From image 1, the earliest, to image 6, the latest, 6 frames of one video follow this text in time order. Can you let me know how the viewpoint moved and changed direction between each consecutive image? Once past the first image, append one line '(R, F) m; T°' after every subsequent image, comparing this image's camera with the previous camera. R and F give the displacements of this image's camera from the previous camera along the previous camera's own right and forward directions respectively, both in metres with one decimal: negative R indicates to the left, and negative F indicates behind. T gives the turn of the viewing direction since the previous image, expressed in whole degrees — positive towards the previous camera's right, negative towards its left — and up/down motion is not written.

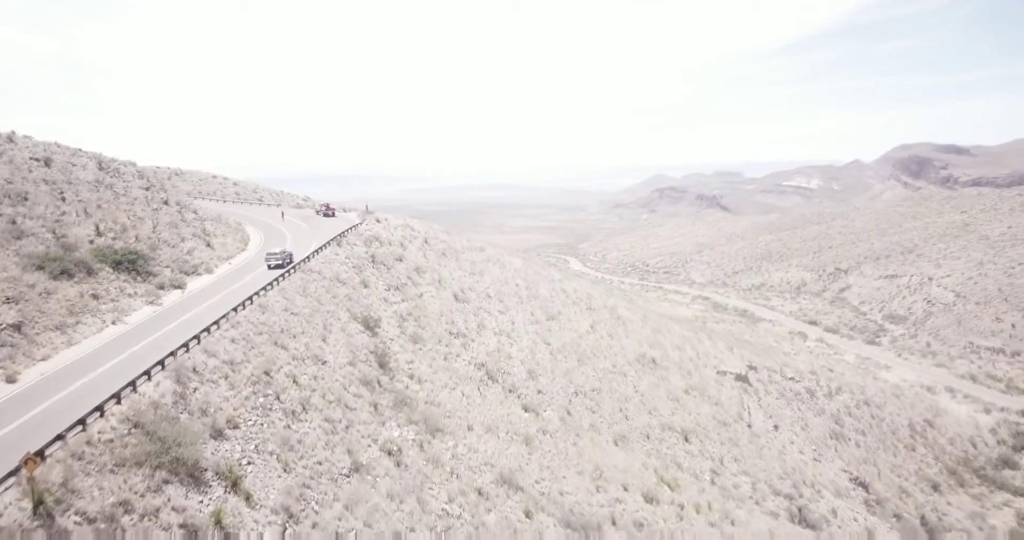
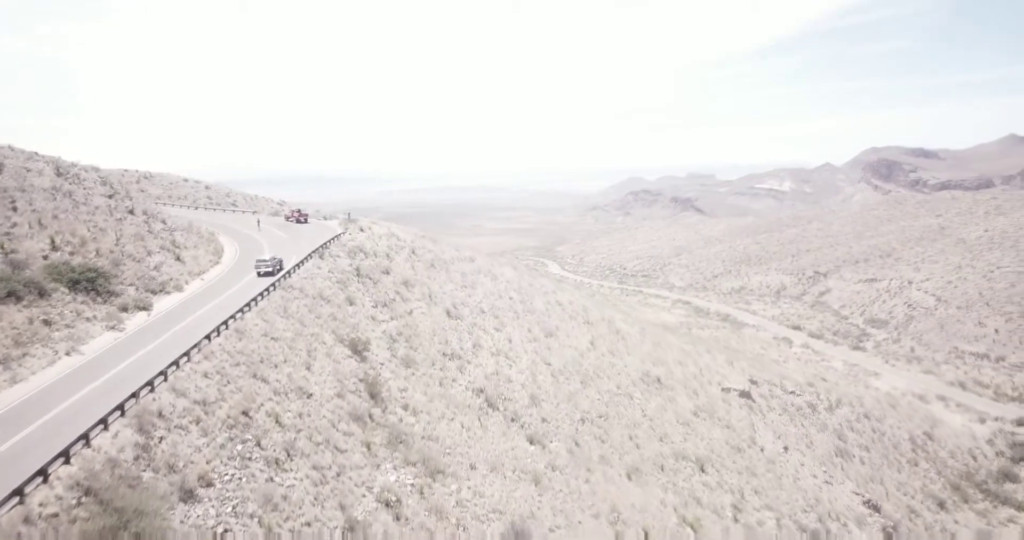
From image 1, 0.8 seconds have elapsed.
(-0.8, +2.2) m; +2°
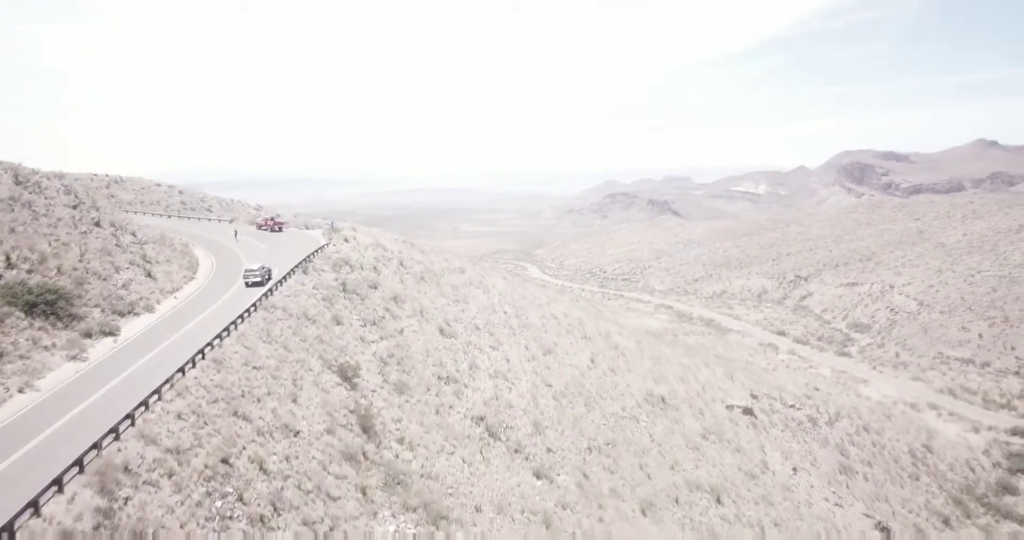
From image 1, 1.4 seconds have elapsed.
(-0.7, +1.8) m; +2°
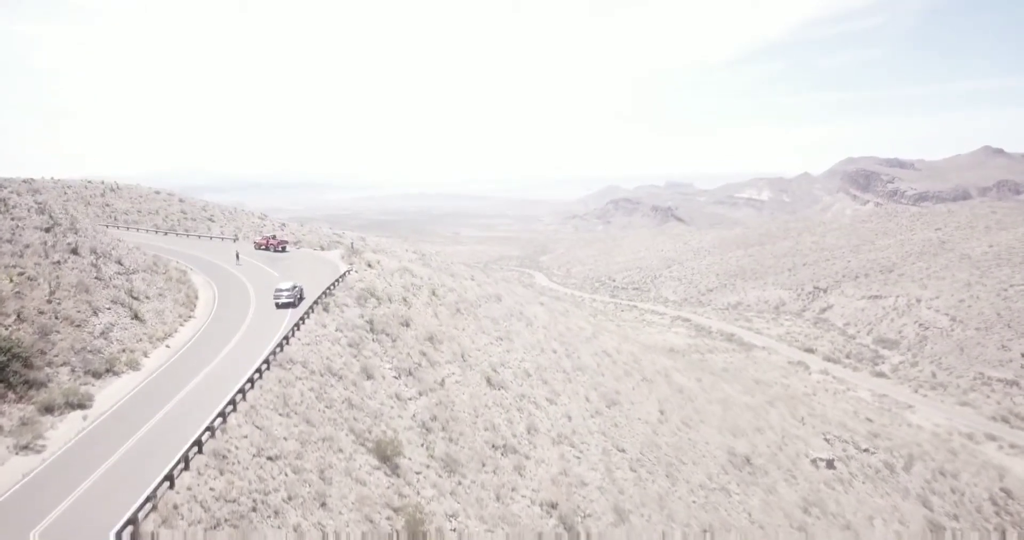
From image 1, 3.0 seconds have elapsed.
(-1.9, +4.8) m; 0°
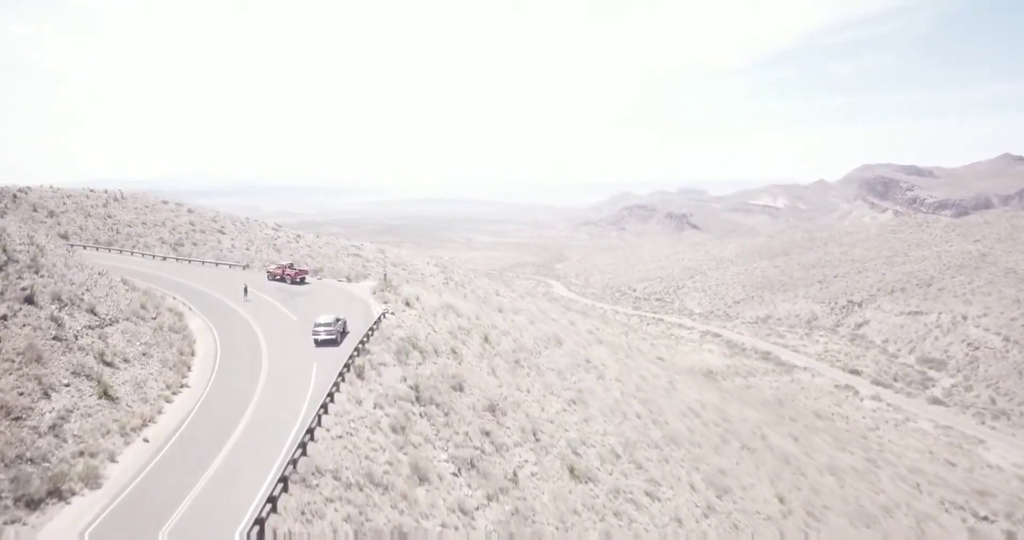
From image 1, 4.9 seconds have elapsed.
(-1.9, +5.5) m; -1°
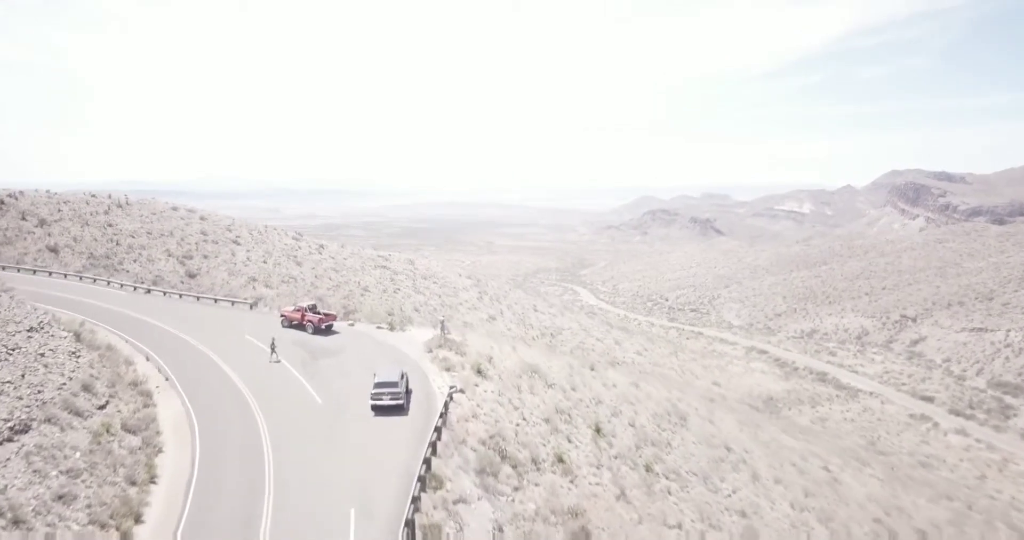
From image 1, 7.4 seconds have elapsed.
(-2.2, +7.6) m; -1°
